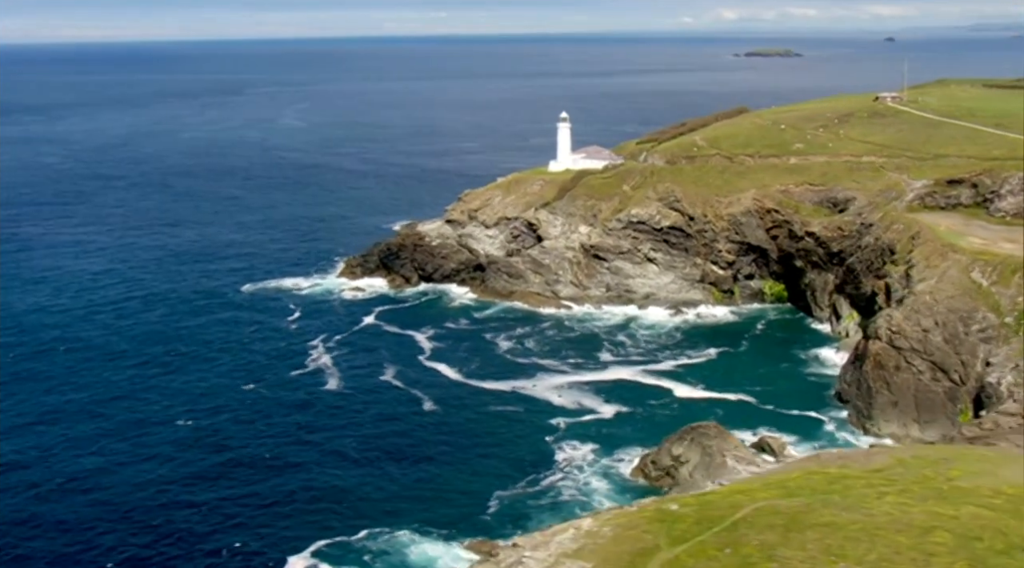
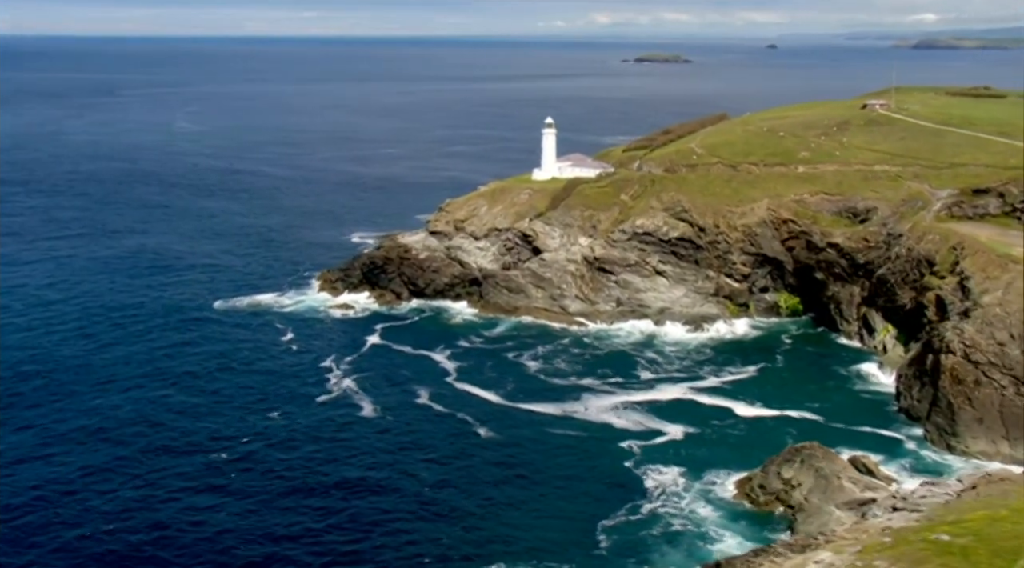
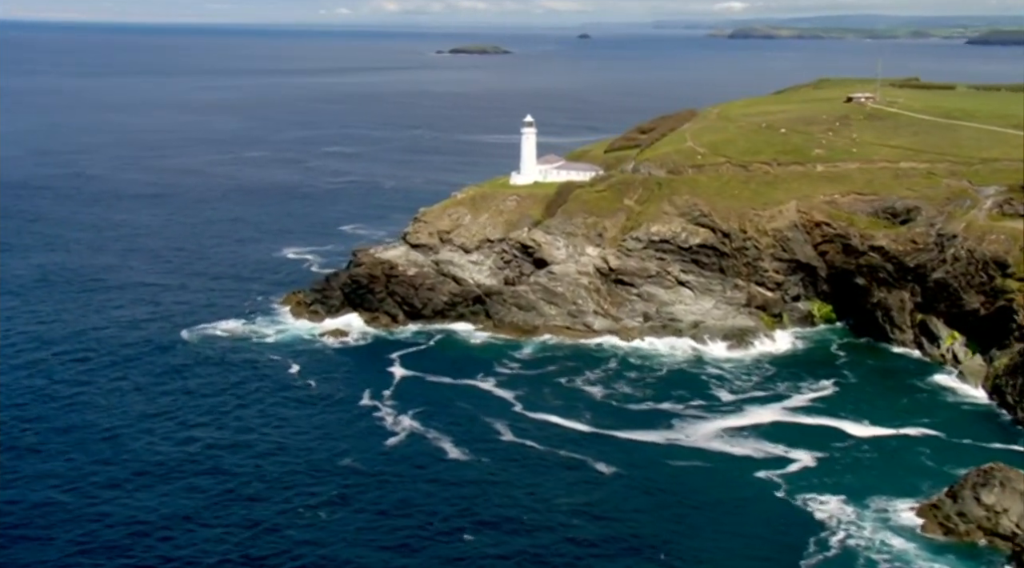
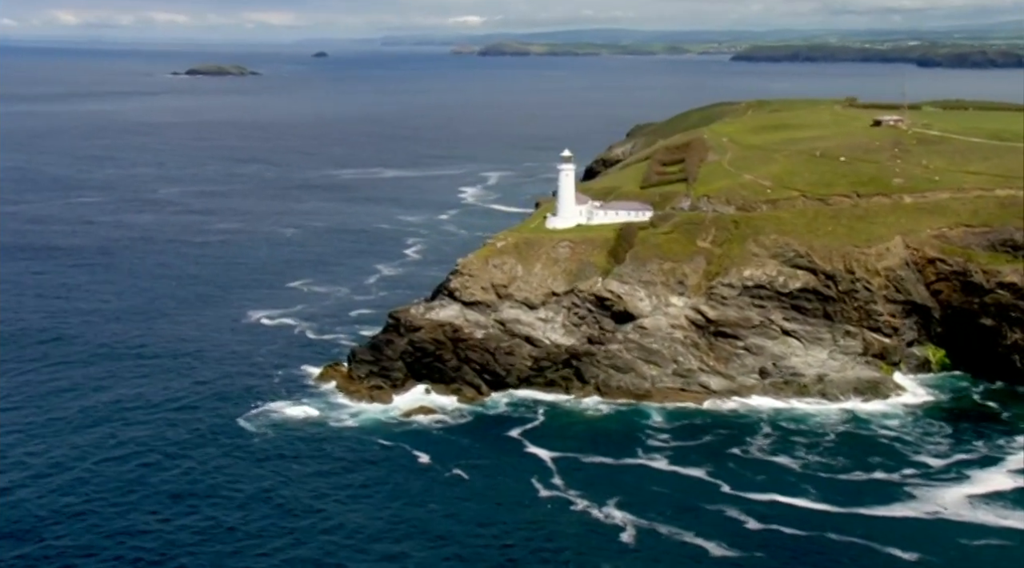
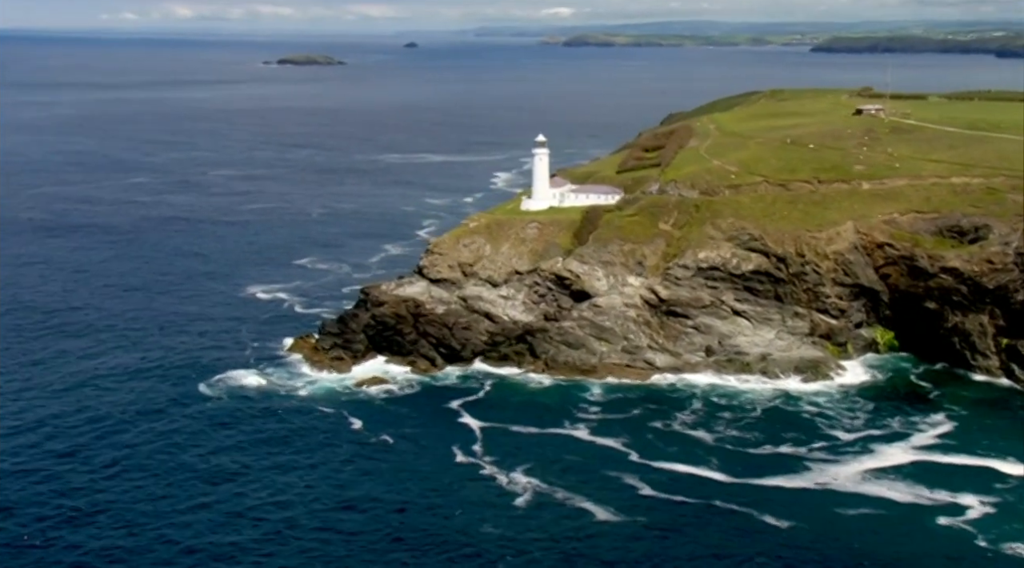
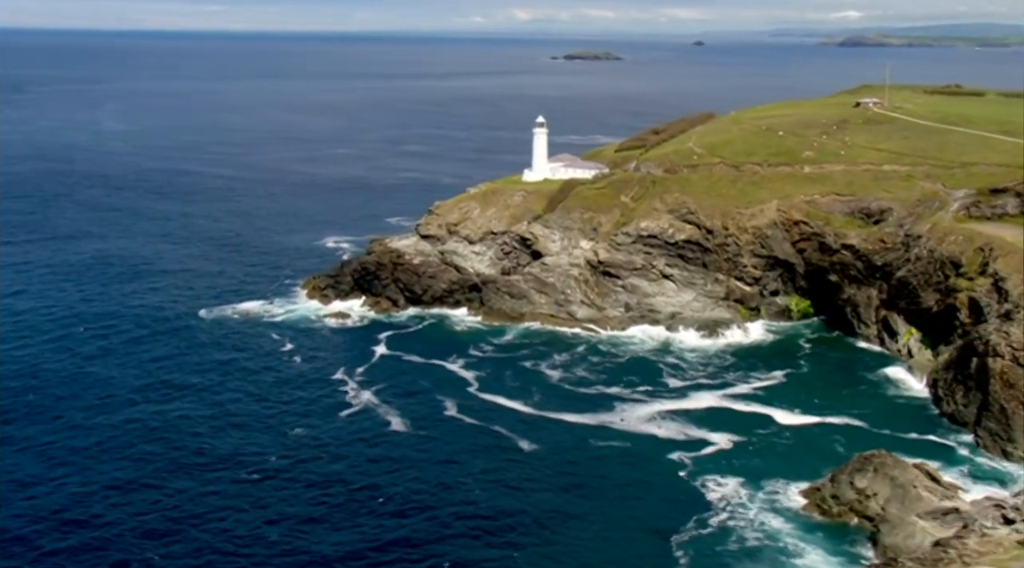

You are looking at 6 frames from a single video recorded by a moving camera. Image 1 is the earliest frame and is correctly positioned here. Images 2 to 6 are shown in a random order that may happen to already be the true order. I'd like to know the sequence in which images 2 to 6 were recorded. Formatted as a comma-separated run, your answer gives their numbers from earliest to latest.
2, 6, 3, 5, 4
